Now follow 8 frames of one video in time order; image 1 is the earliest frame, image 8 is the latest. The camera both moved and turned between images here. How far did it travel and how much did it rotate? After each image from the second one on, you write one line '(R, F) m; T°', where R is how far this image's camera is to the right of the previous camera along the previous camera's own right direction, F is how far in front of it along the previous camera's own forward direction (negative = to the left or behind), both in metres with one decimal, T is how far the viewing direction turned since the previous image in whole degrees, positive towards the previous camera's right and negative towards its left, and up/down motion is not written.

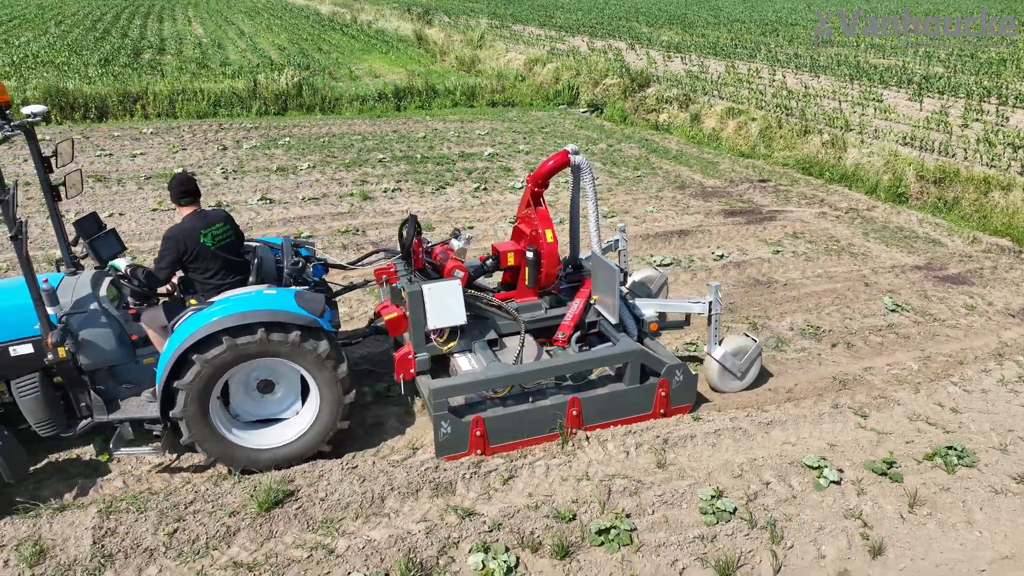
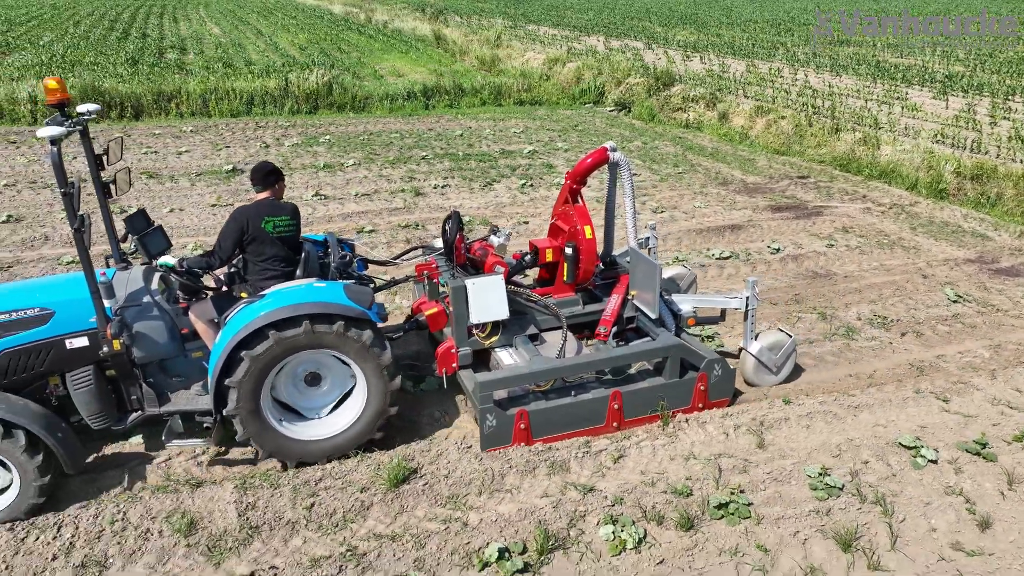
(-0.7, -0.2) m; 0°
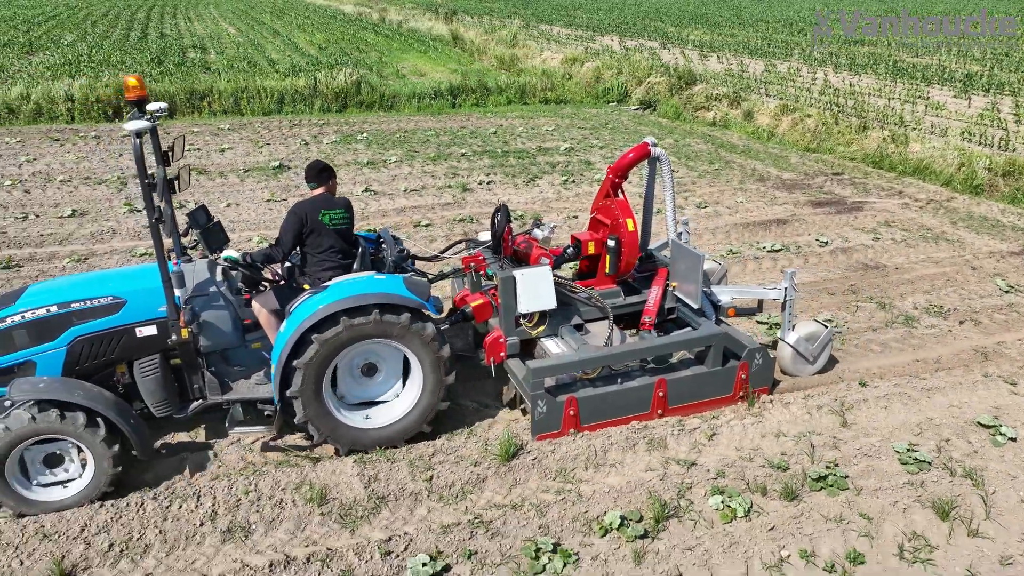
(-0.6, -0.2) m; 0°
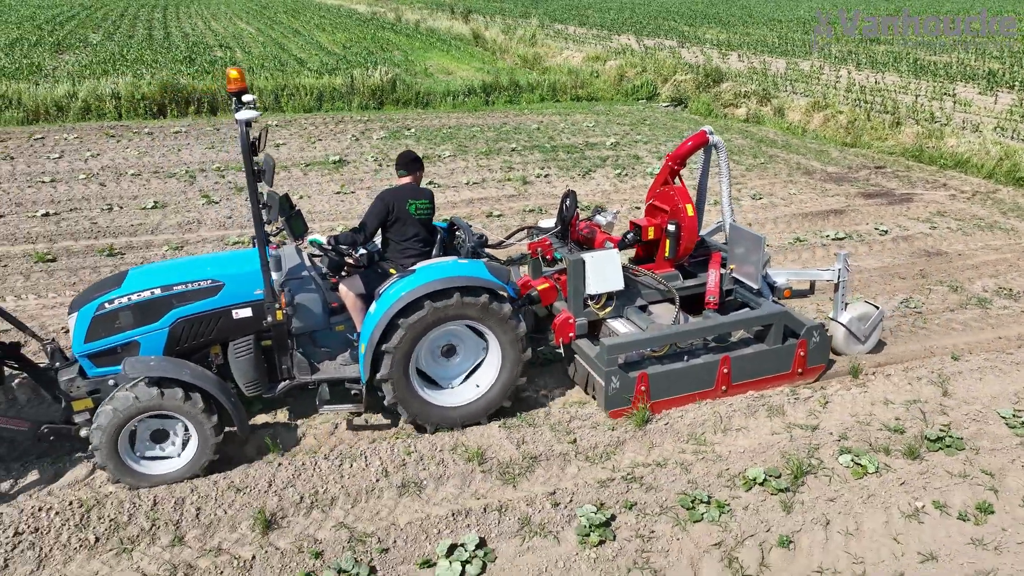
(-0.9, -0.3) m; 0°
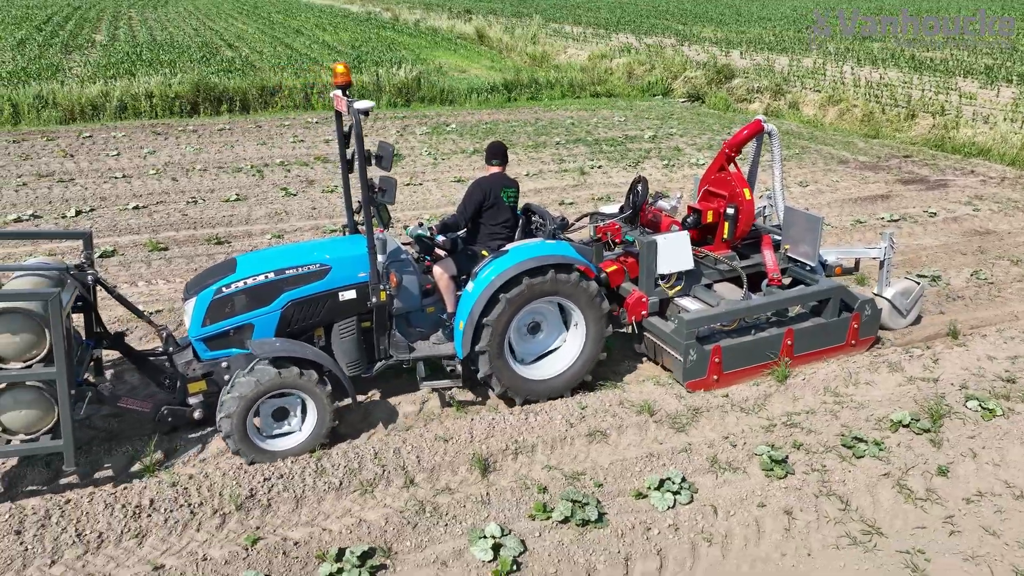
(-1.2, -0.4) m; +2°
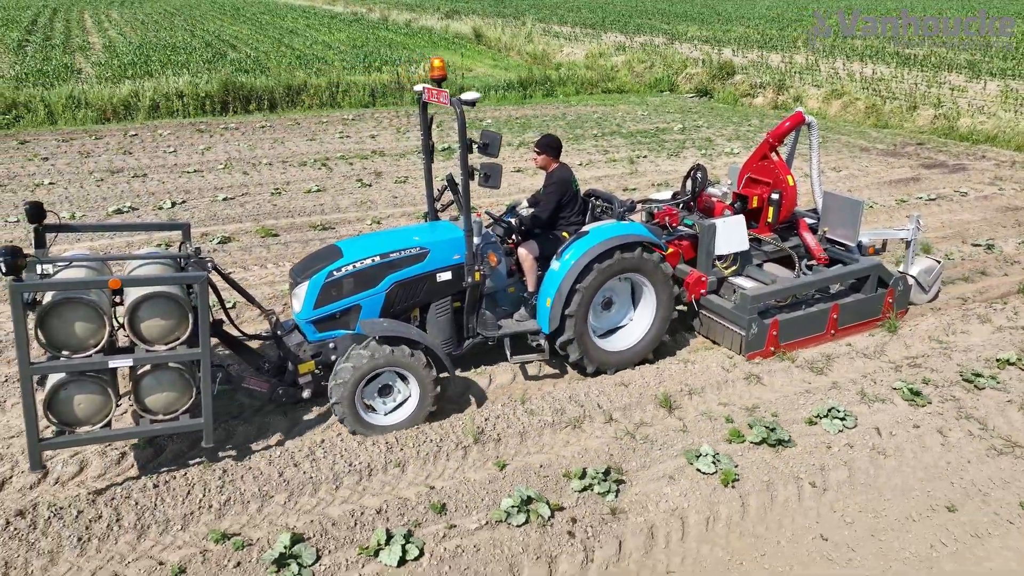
(-1.4, -0.5) m; +3°
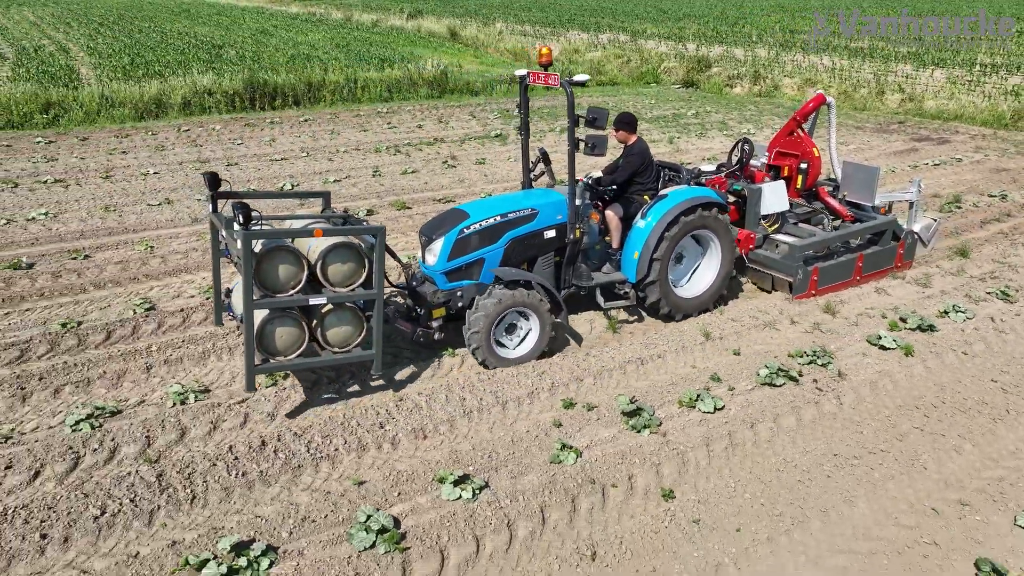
(-2.2, -1.0) m; +5°
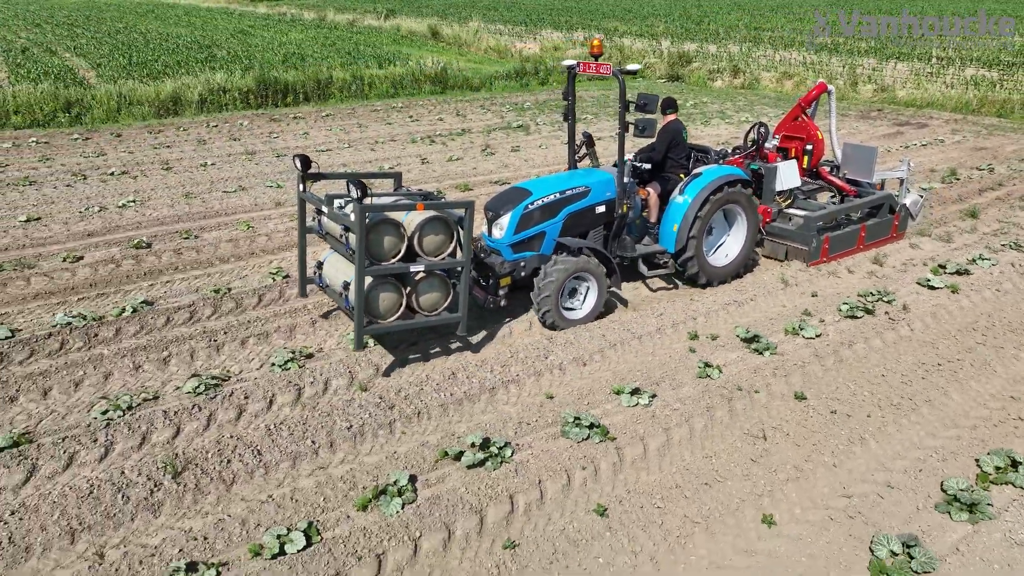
(-1.4, -0.8) m; +4°
